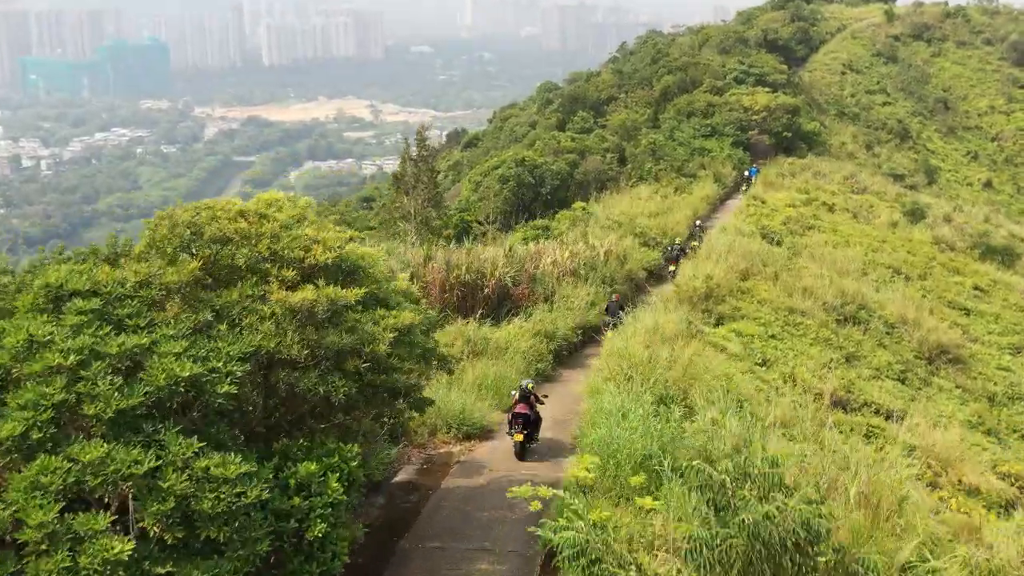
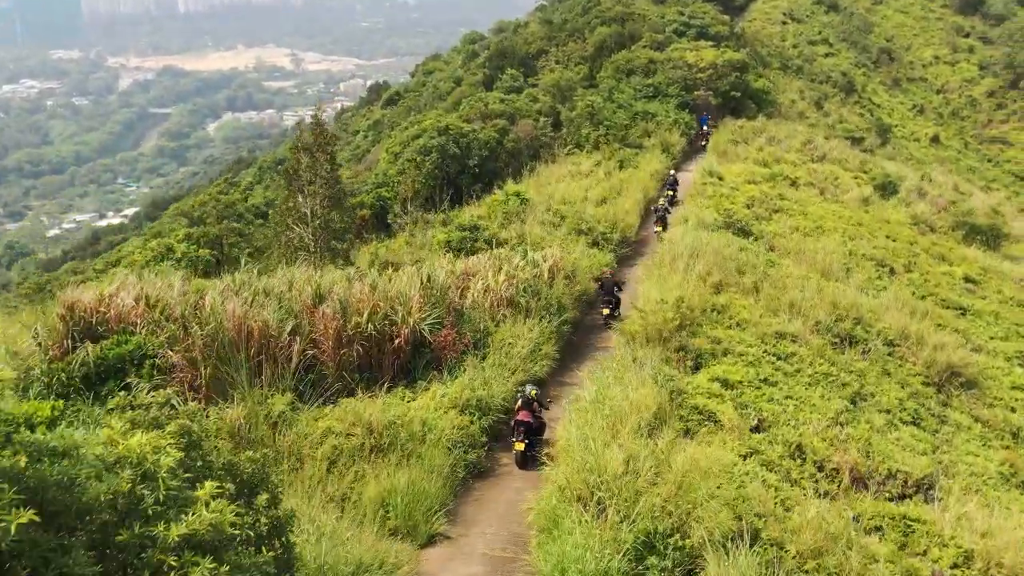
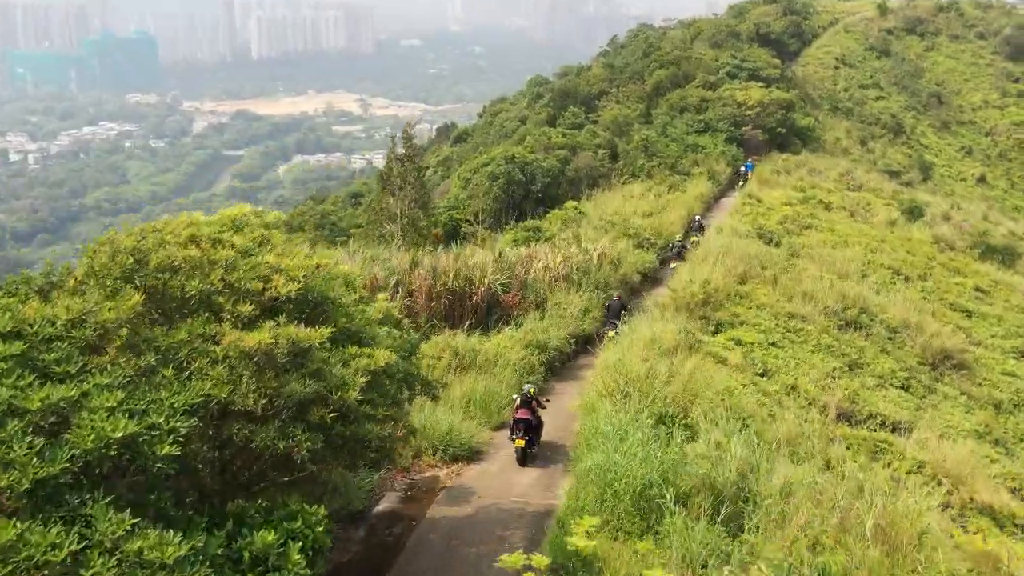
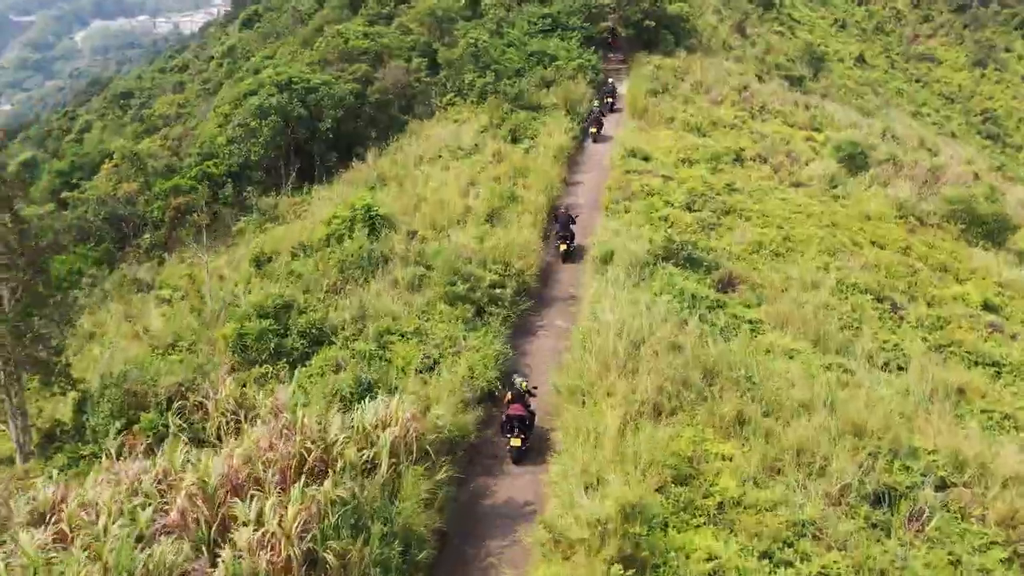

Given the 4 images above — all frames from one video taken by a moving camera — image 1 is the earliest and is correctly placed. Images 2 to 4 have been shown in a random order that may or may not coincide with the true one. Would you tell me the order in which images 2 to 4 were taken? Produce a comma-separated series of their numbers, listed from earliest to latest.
3, 2, 4
